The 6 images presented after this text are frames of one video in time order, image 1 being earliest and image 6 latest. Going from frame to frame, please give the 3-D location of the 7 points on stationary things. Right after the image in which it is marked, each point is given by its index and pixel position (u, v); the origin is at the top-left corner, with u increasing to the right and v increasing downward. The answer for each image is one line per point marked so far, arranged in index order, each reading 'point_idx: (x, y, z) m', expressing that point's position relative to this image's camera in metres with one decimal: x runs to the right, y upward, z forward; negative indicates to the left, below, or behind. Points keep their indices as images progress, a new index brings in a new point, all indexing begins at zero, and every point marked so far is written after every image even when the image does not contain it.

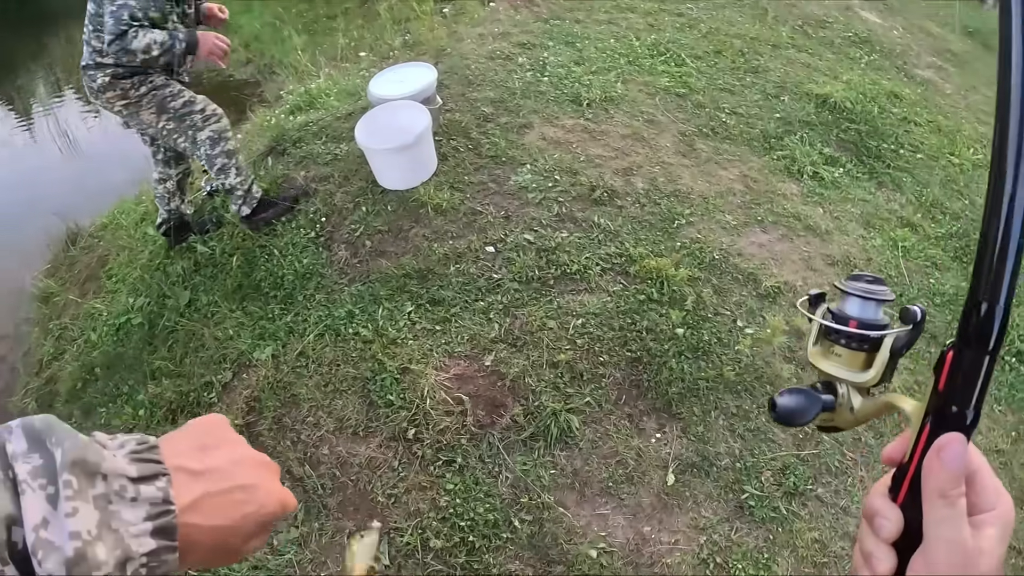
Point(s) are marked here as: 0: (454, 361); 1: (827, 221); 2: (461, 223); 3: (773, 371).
0: (-0.3, -0.4, +3.6) m
1: (+1.8, +0.4, +3.9) m
2: (-0.3, +0.4, +3.8) m
3: (+1.3, -0.4, +3.6) m
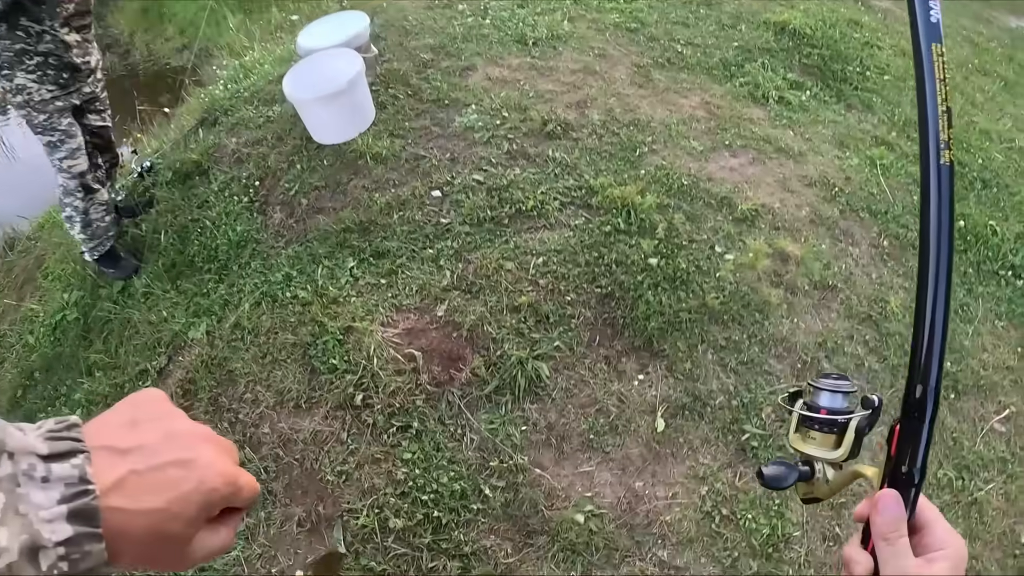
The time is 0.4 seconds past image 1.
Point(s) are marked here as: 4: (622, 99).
0: (-0.5, -0.1, +3.2) m
1: (+1.5, +0.8, +3.7) m
2: (-0.5, +0.6, +3.5) m
3: (+1.2, 0.0, +3.3) m
4: (+0.6, +1.0, +3.7) m
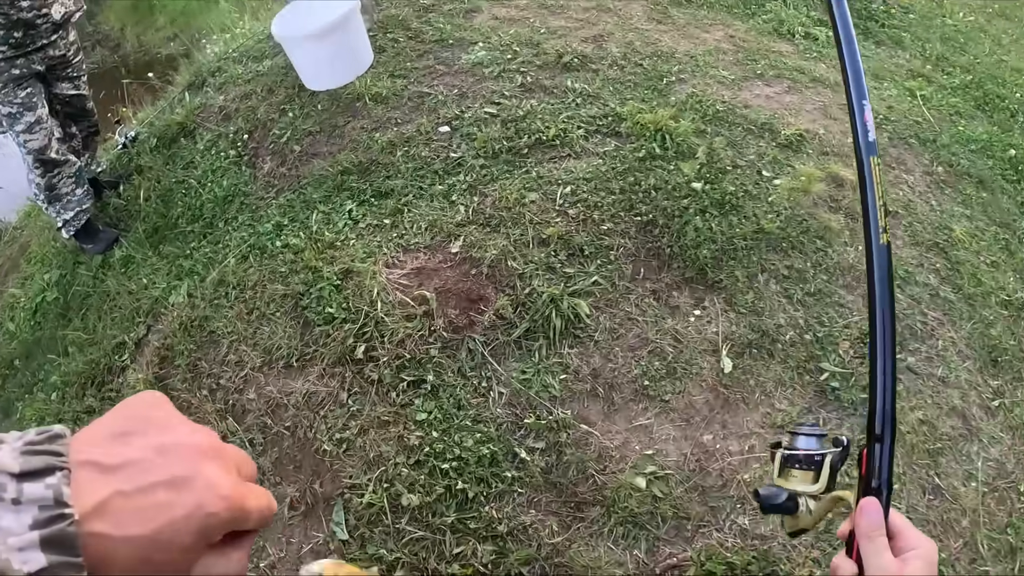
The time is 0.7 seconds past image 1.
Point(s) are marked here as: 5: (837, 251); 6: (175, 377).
0: (-0.4, +0.1, +2.7) m
1: (+1.6, +1.1, +3.4) m
2: (-0.5, +0.8, +3.1) m
3: (+1.3, +0.3, +2.9) m
4: (+0.6, +1.3, +3.4) m
5: (+1.3, +0.2, +2.8) m
6: (-1.3, -0.3, +2.6) m
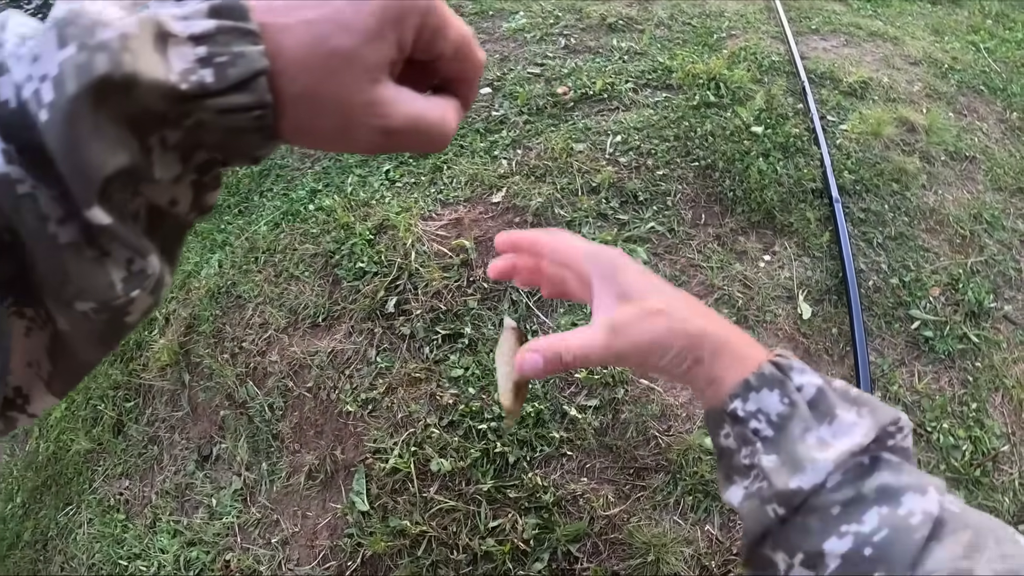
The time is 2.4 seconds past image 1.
0: (-0.2, +0.3, +2.6) m
1: (+1.8, +1.2, +3.2) m
2: (-0.3, +0.9, +3.0) m
3: (+1.4, +0.5, +2.6) m
4: (+0.8, +1.4, +3.3) m
5: (+1.5, +0.3, +2.6) m
6: (-1.1, -0.2, +2.4) m
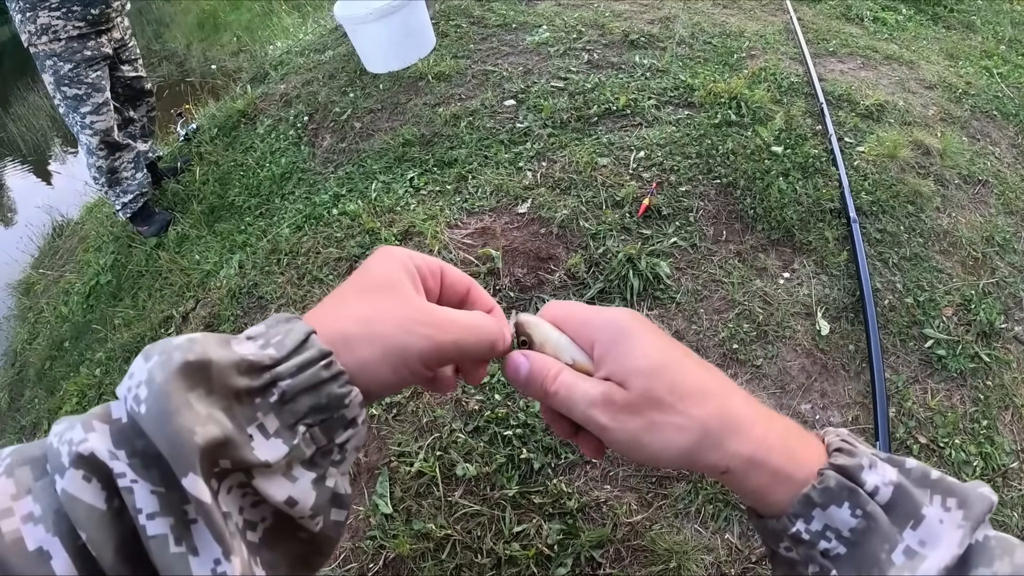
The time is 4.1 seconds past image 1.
0: (-0.1, +0.3, +2.6) m
1: (+1.9, +1.1, +3.3) m
2: (-0.2, +0.9, +3.1) m
3: (+1.5, +0.4, +2.7) m
4: (+0.9, +1.3, +3.4) m
5: (+1.6, +0.3, +2.6) m
6: (-1.0, -0.2, +2.5) m
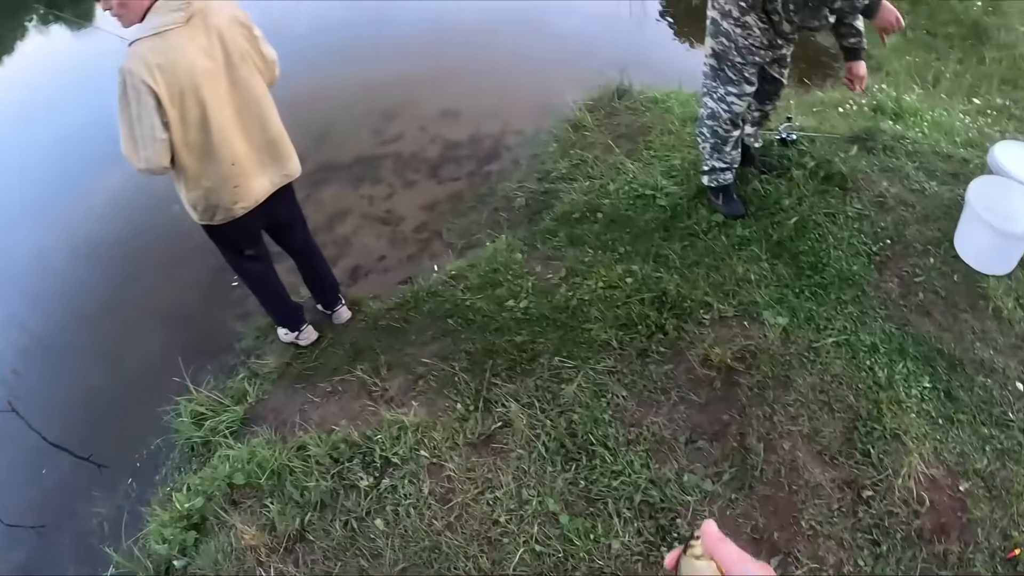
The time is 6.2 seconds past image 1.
0: (+1.9, -0.8, +3.2) m
1: (+4.0, -1.6, +3.8) m
2: (+2.5, -0.3, +3.5) m
3: (+3.1, -2.0, +3.4) m
4: (+3.6, -0.8, +3.8) m
5: (+3.0, -2.1, +3.4) m
6: (+1.0, -0.4, +3.2) m
